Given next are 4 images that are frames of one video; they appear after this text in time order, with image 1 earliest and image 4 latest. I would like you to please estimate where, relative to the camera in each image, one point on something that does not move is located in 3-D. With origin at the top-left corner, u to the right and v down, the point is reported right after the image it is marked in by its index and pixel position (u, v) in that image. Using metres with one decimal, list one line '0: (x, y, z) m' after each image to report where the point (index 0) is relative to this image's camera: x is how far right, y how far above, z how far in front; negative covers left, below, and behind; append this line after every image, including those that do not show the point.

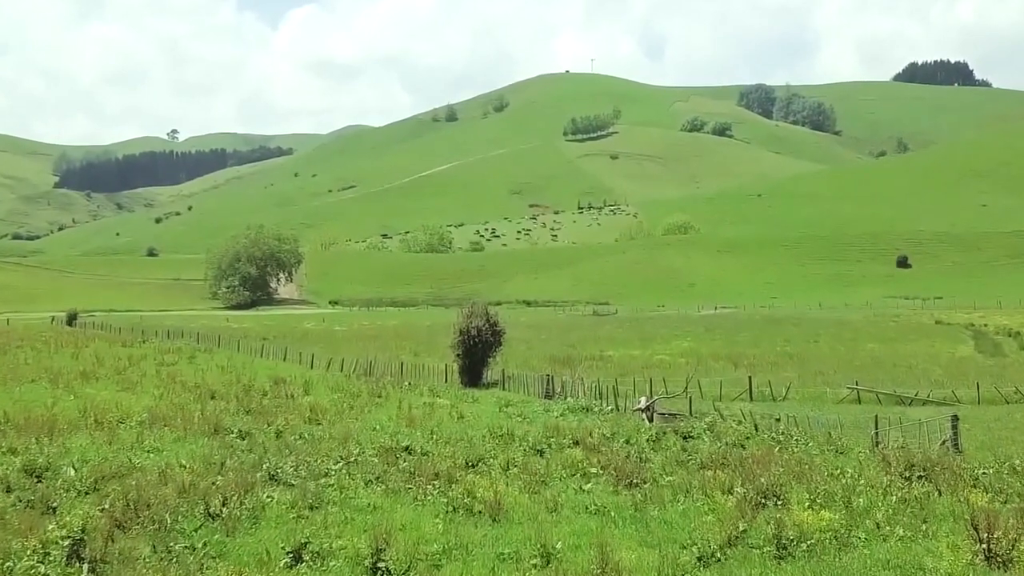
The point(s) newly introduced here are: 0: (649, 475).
0: (+2.9, -3.9, +17.2) m
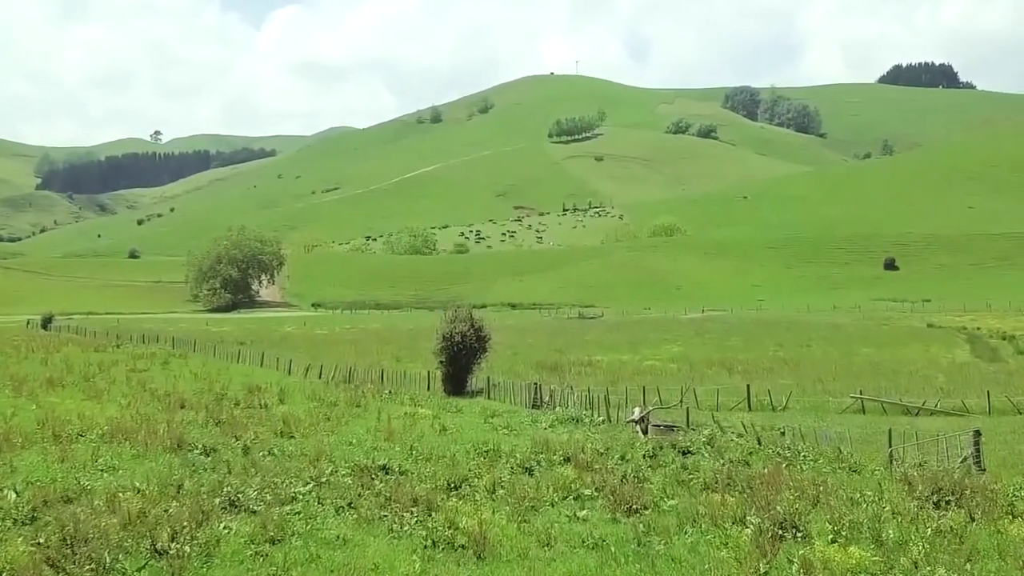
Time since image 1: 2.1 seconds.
0: (+2.6, -4.0, +15.7) m
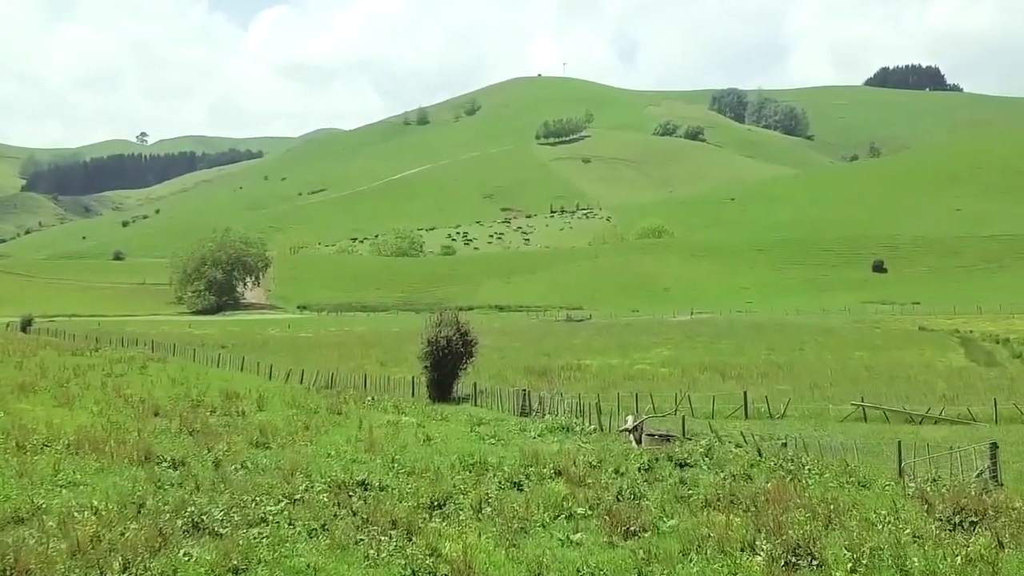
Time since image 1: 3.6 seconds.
0: (+2.4, -4.1, +14.5) m
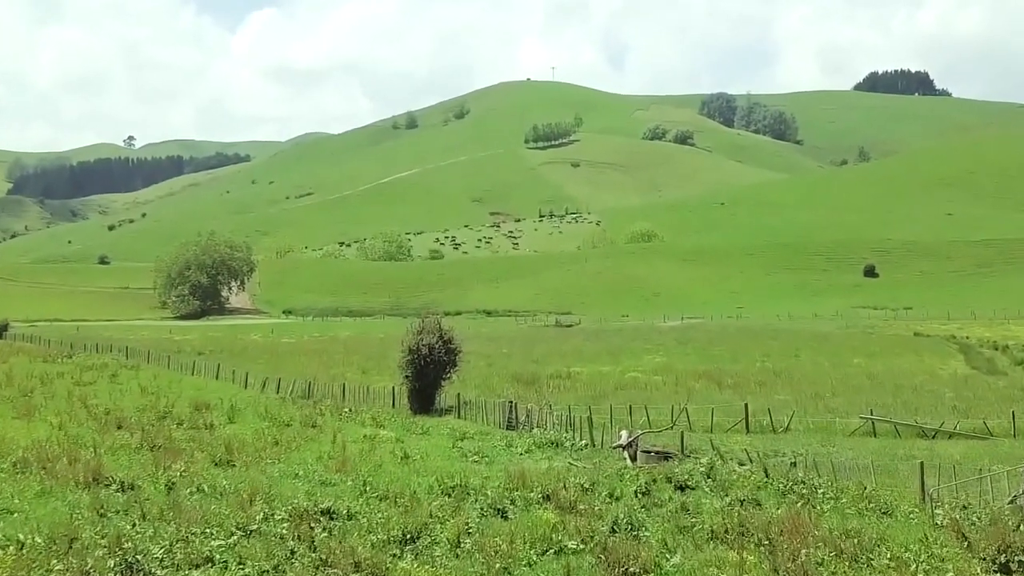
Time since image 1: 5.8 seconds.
0: (+2.1, -4.2, +12.7) m
